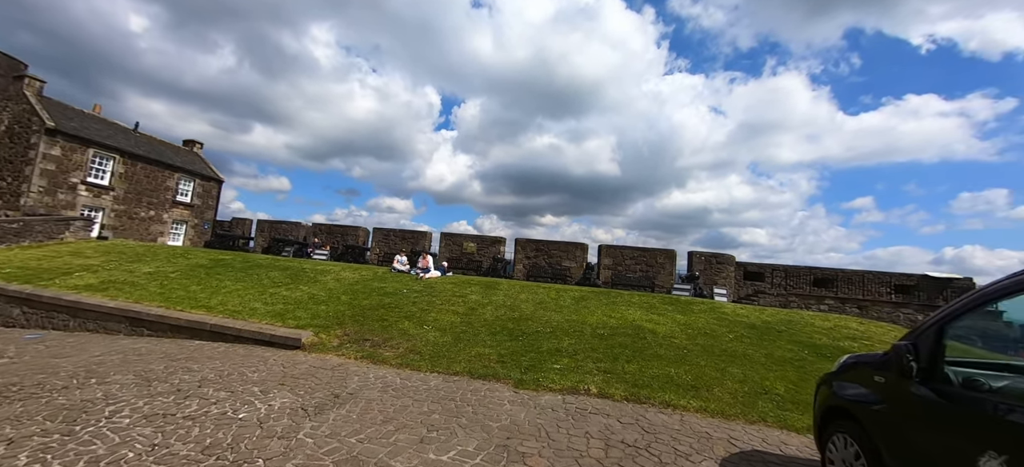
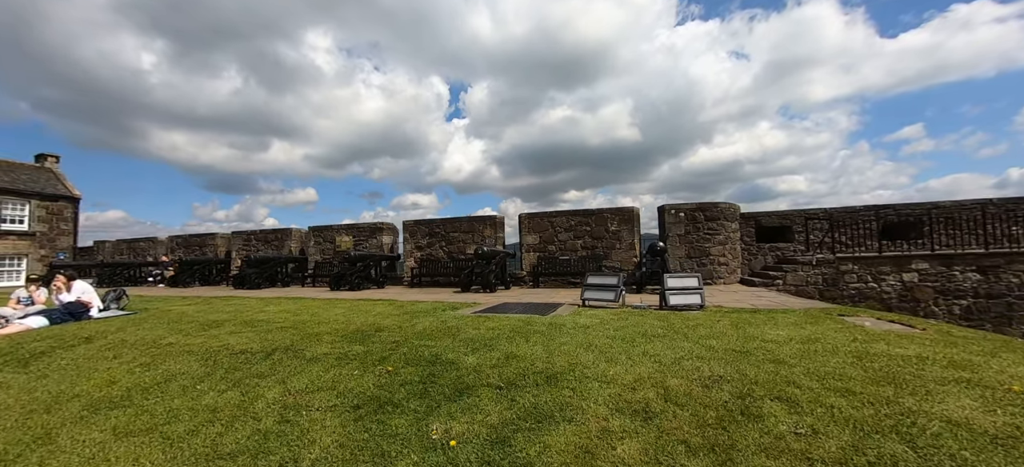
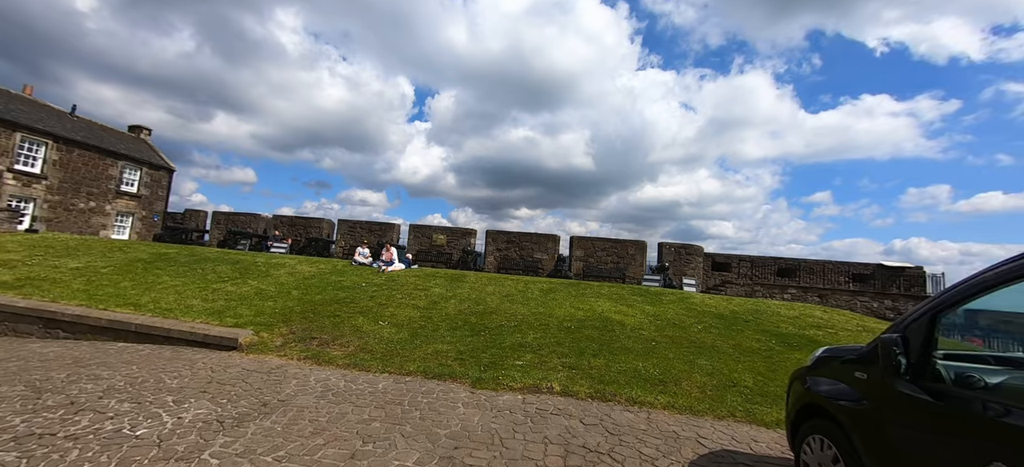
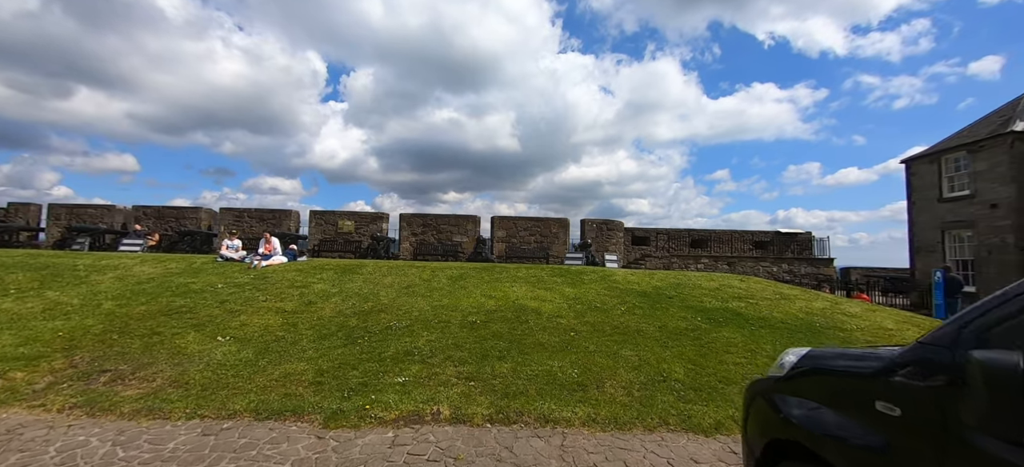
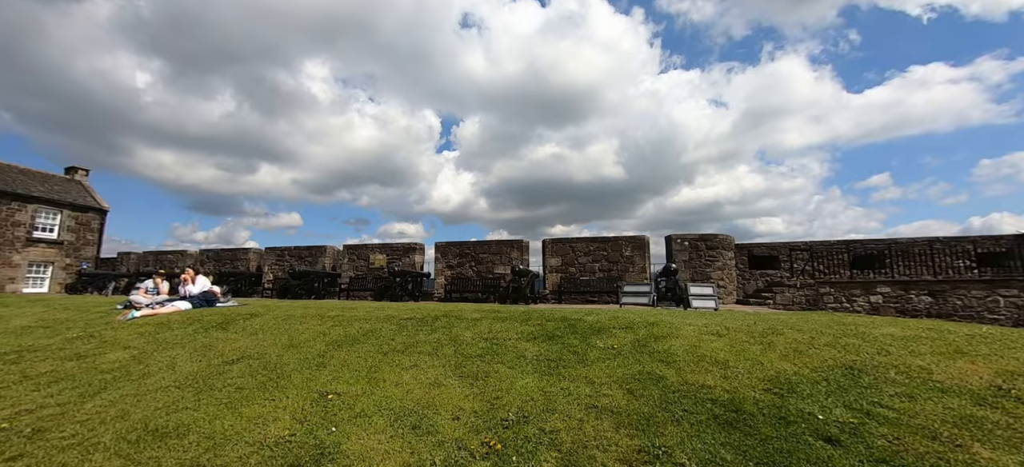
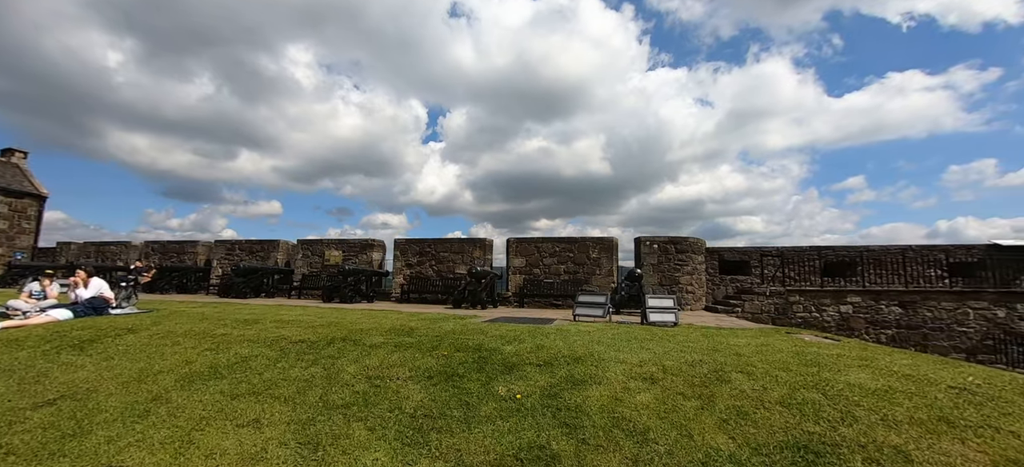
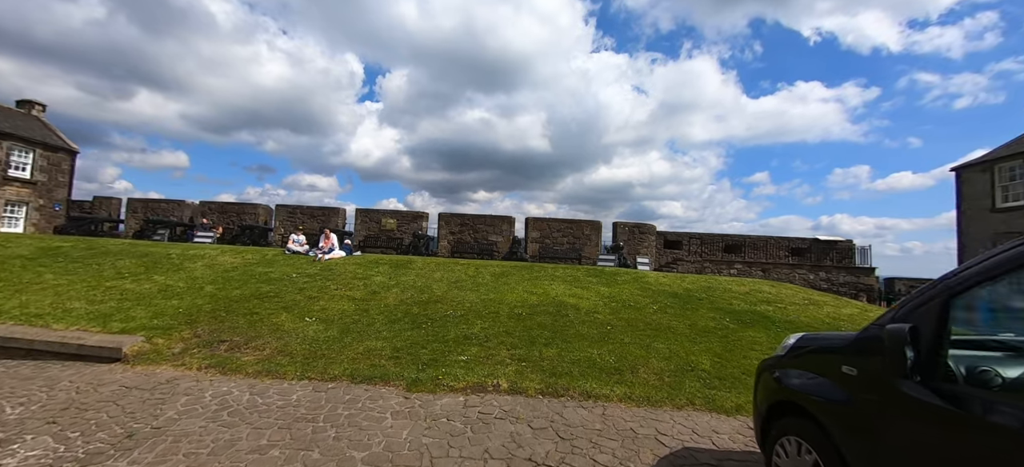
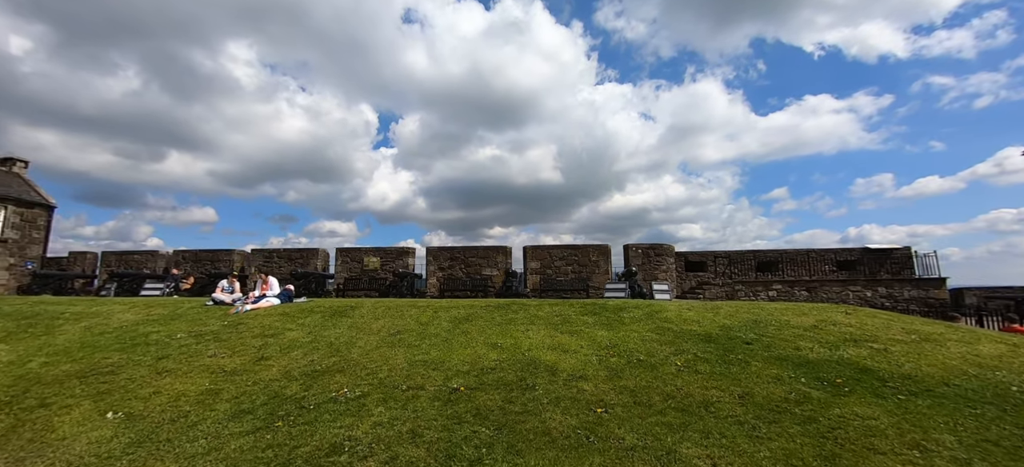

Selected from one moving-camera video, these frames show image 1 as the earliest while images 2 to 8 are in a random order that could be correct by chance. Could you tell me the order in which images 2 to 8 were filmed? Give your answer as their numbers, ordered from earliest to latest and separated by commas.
3, 7, 4, 8, 5, 6, 2
